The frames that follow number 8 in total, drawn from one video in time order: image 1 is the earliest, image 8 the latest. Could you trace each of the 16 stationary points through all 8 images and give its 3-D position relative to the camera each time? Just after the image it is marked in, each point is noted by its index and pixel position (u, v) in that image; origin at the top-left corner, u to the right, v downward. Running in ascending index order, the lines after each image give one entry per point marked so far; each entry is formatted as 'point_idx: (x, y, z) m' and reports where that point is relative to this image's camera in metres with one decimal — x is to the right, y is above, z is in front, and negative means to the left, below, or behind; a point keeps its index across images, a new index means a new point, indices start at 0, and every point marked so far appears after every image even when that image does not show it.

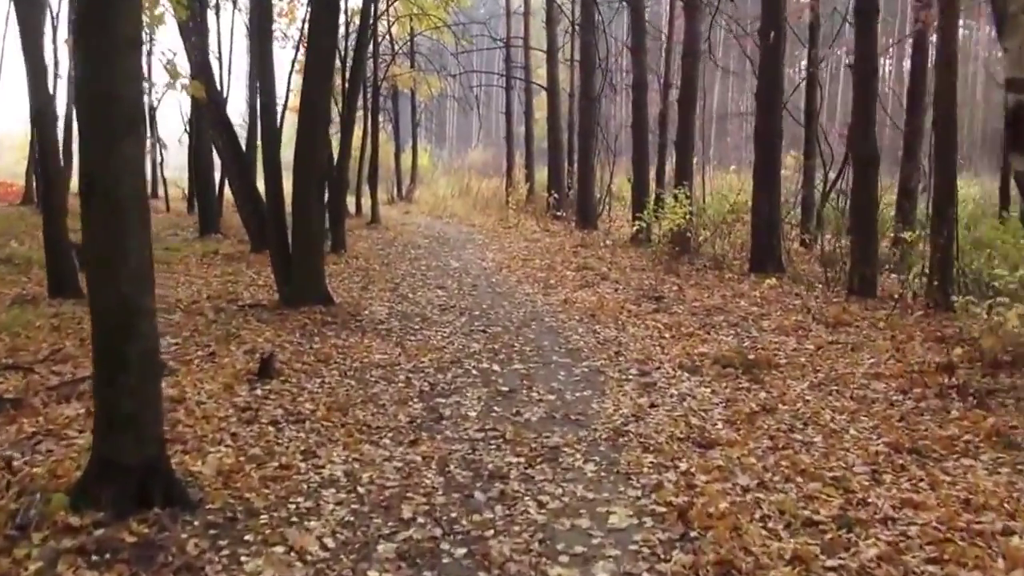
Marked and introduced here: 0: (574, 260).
0: (+1.3, +0.6, +17.2) m
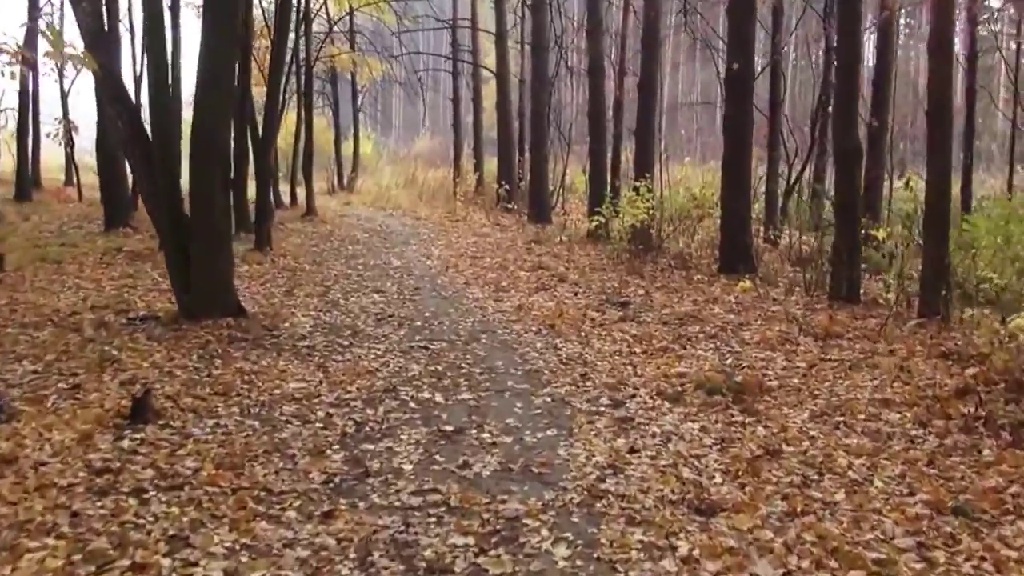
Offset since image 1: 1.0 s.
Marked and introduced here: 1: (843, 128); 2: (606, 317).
0: (+0.3, +0.6, +15.8) m
1: (+4.0, +1.9, +10.4) m
2: (+1.1, -0.3, +10.3) m
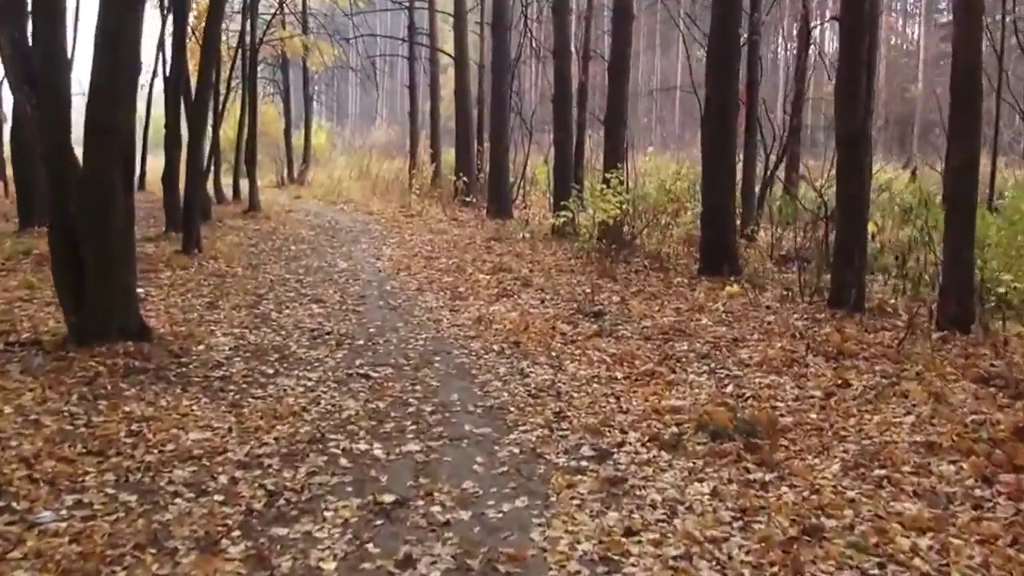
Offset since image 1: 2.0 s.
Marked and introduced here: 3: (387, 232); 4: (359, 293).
0: (-0.4, +0.5, +14.4) m
1: (+3.5, +1.9, +9.1) m
2: (+0.7, -0.4, +9.0) m
3: (-2.7, +1.2, +18.9) m
4: (-2.0, 0.0, +11.3) m
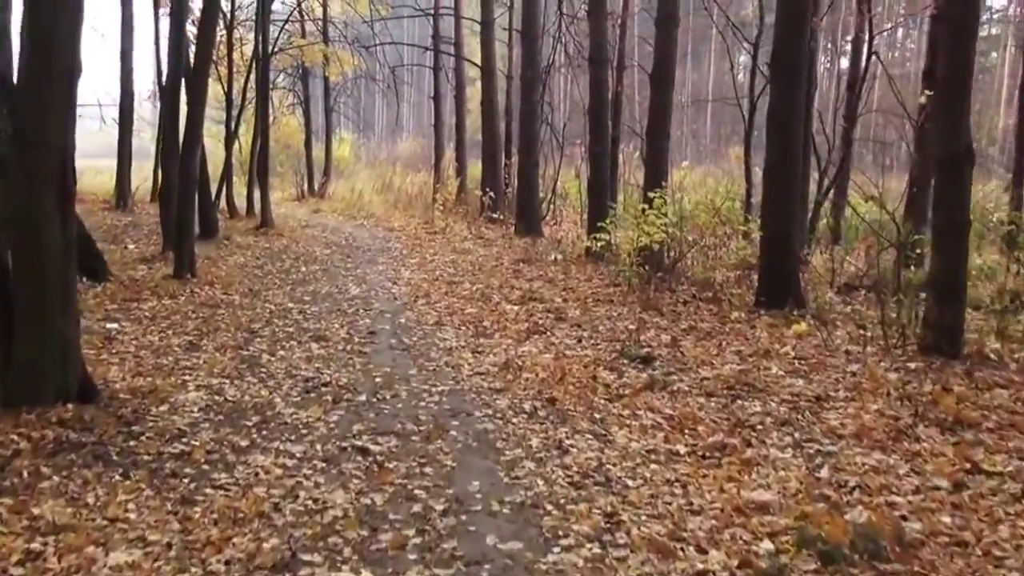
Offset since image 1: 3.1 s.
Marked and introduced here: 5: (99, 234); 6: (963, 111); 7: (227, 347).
0: (+0.1, +0.1, +12.9) m
1: (+3.8, +1.5, +7.5) m
2: (+1.0, -0.8, +7.4) m
3: (-2.1, +0.7, +17.5) m
4: (-1.6, -0.4, +9.9) m
5: (-8.2, +1.1, +16.9) m
6: (+3.9, +1.6, +7.5) m
7: (-2.8, -0.6, +8.4) m
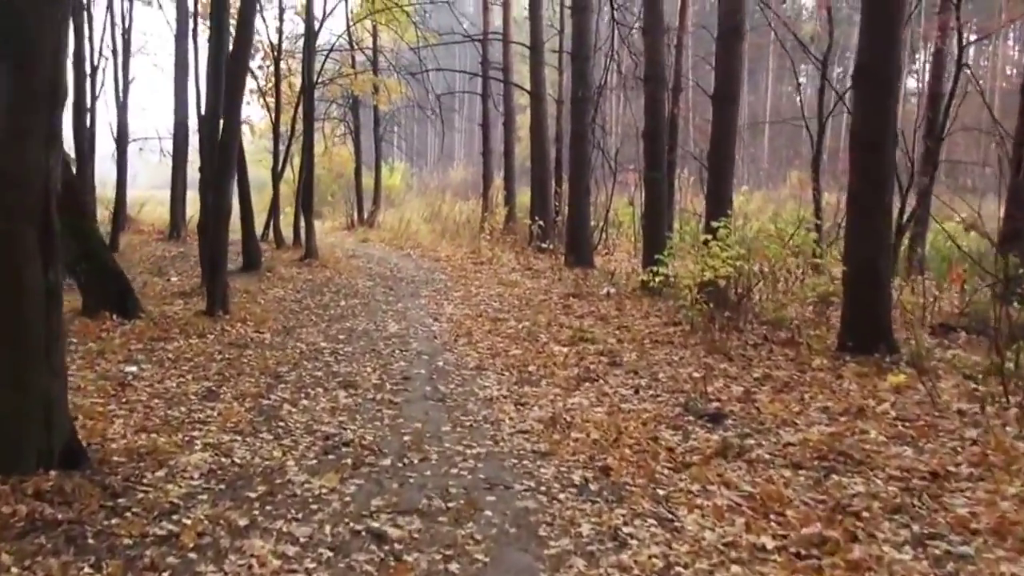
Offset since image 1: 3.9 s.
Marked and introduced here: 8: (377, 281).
0: (+0.7, -0.5, +12.0) m
1: (+4.2, +1.1, +6.4) m
2: (+1.3, -1.2, +6.4) m
3: (-1.2, +0.1, +16.7) m
4: (-1.1, -0.9, +9.0) m
5: (-7.2, +0.5, +16.5) m
6: (+4.3, +1.2, +6.4) m
7: (-2.4, -1.0, +7.6) m
8: (-2.7, +0.1, +17.1) m
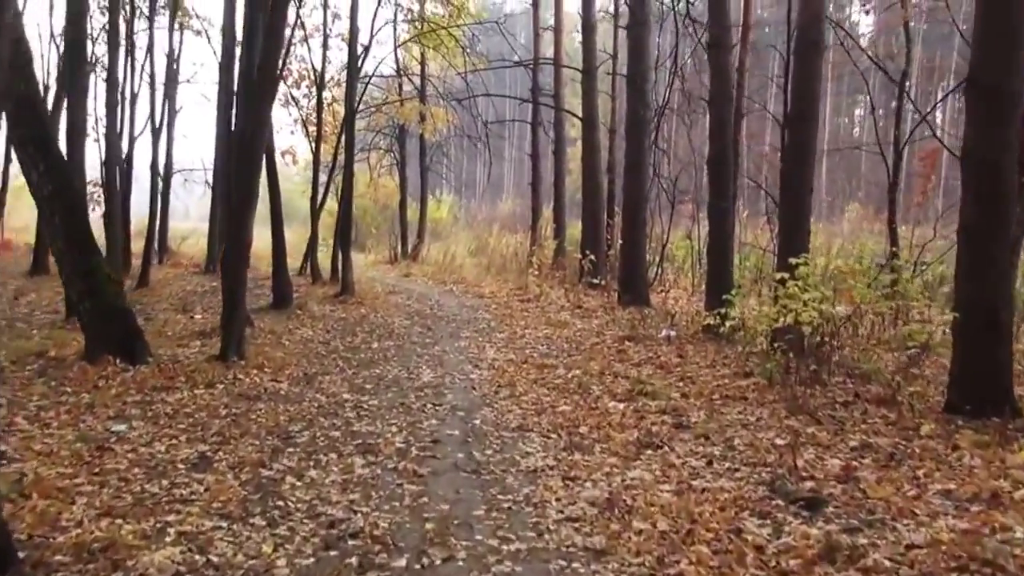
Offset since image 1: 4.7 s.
0: (+1.3, -1.0, +10.6) m
1: (+4.5, +0.7, +5.0) m
2: (+1.6, -1.5, +5.1) m
3: (-0.3, -0.6, +15.5) m
4: (-0.7, -1.3, +7.8) m
5: (-6.3, -0.2, +15.7) m
6: (+4.6, +0.9, +5.0) m
7: (-2.0, -1.3, +6.5) m
8: (-1.8, -0.6, +16.0) m
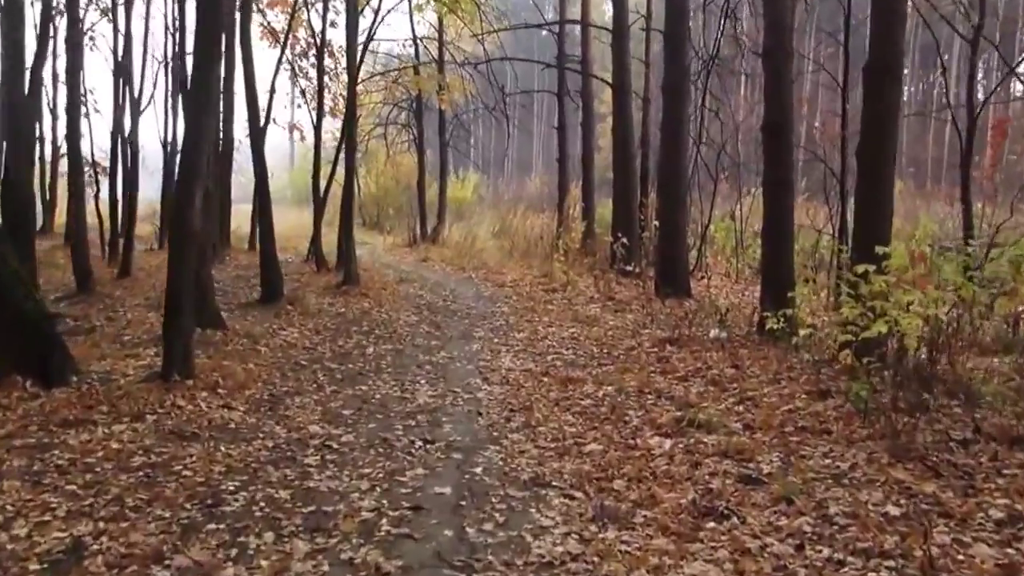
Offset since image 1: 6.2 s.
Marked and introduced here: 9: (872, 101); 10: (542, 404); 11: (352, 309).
0: (+1.5, -1.0, +8.6) m
1: (+4.5, +0.6, +2.8) m
2: (+1.6, -1.6, +3.0) m
3: (+0.1, -0.5, +13.4) m
4: (-0.6, -1.3, +5.9) m
5: (-6.0, -0.1, +13.8) m
6: (+4.6, +0.8, +2.7) m
7: (-2.0, -1.4, +4.6) m
8: (-1.4, -0.4, +14.0) m
9: (+3.7, +1.9, +8.6) m
10: (+0.3, -1.1, +8.1) m
11: (-2.6, -0.4, +13.9) m
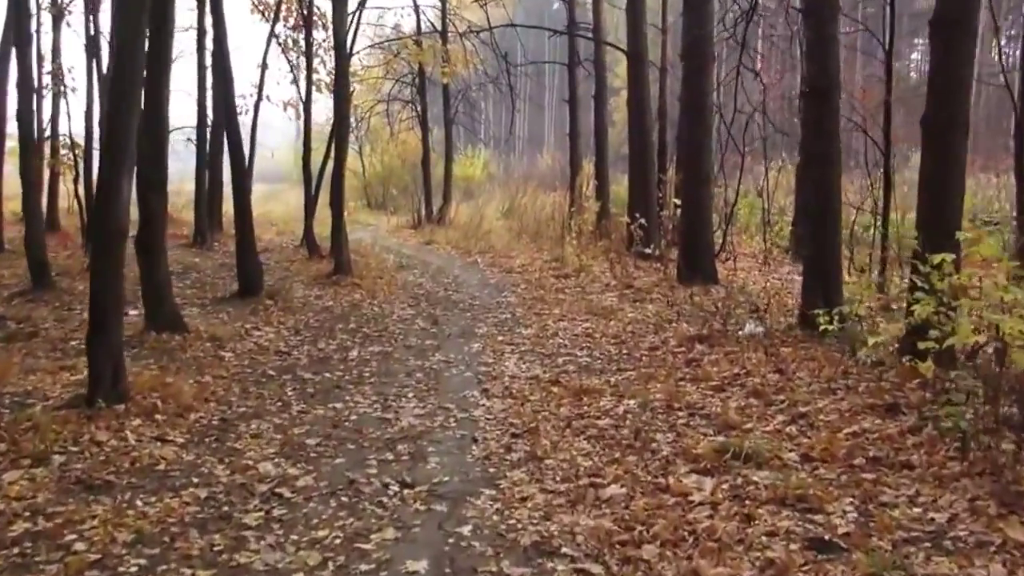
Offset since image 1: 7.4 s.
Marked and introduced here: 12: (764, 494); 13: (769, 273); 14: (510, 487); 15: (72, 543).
0: (+1.5, -0.9, +7.2) m
1: (+4.4, +0.5, +1.3) m
2: (+1.5, -1.7, +1.6) m
3: (+0.2, -0.3, +12.0) m
4: (-0.6, -1.4, +4.5) m
5: (-5.9, 0.0, +12.5) m
6: (+4.5, +0.7, +1.2) m
7: (-2.0, -1.5, +3.2) m
8: (-1.3, -0.3, +12.6) m
9: (+3.7, +2.0, +7.0) m
10: (+0.3, -1.1, +6.7) m
11: (-2.5, -0.2, +12.5) m
12: (+1.5, -1.2, +5.2) m
13: (+4.1, +0.3, +13.6) m
14: (0.0, -1.3, +5.5) m
15: (-2.3, -1.3, +4.5) m
